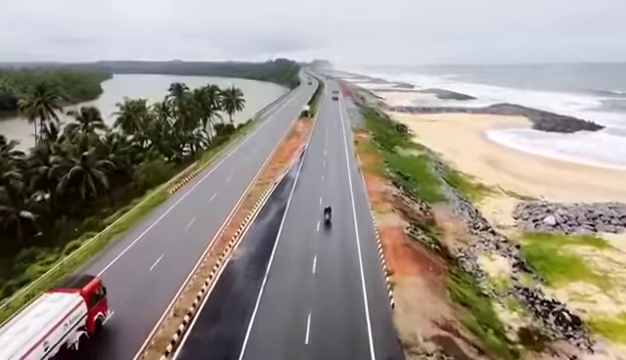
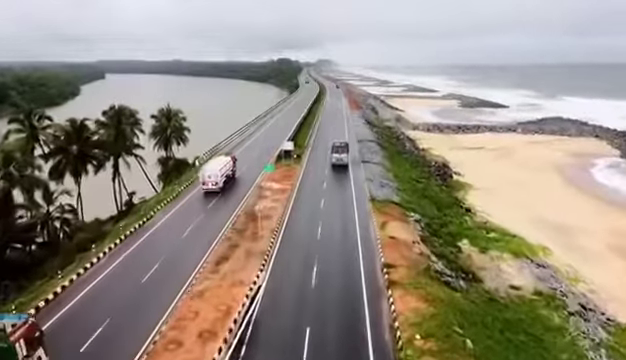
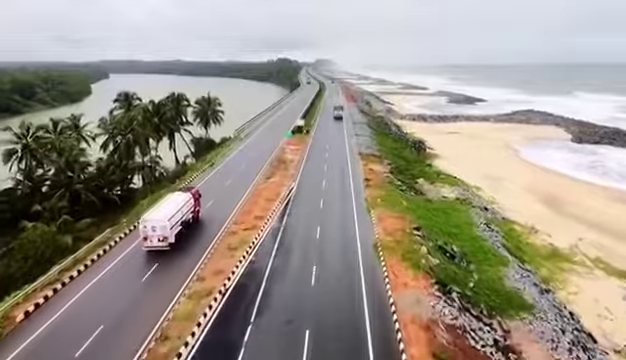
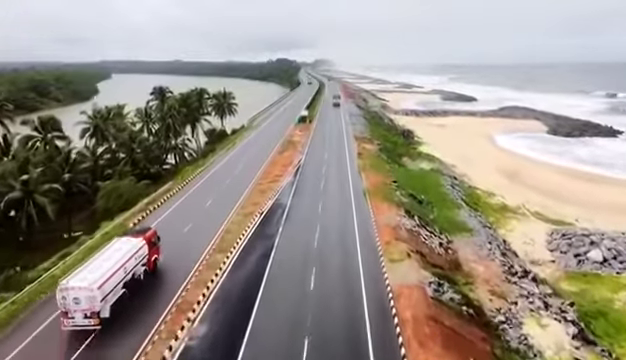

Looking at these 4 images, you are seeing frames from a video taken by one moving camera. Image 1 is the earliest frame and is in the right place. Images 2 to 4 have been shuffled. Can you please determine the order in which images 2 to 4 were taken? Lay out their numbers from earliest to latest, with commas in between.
4, 3, 2
